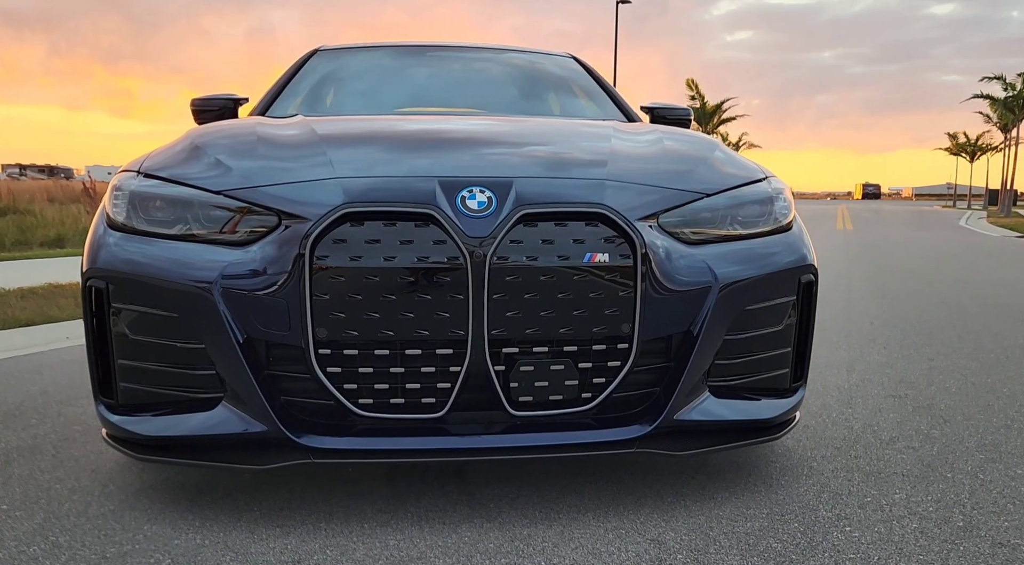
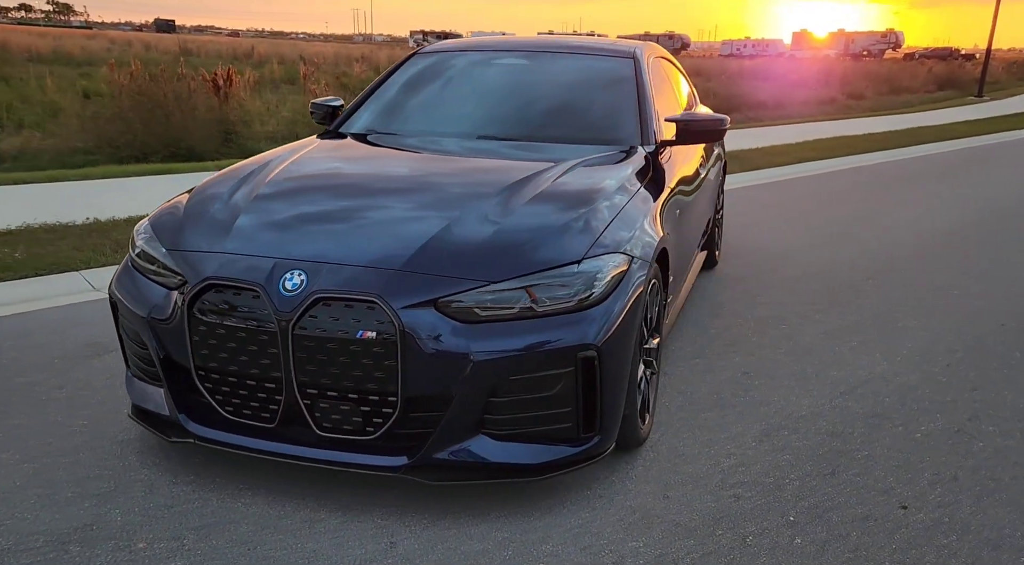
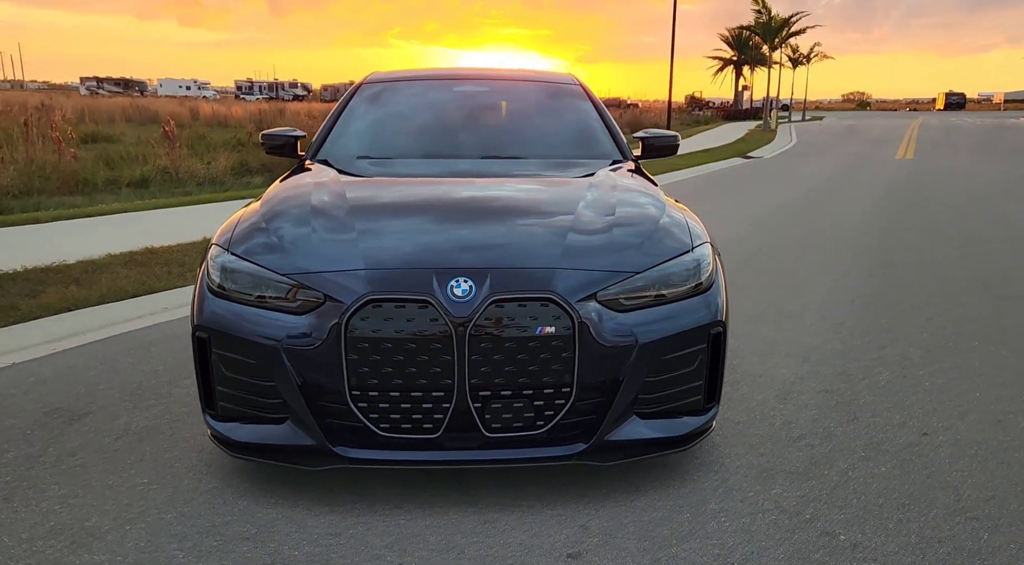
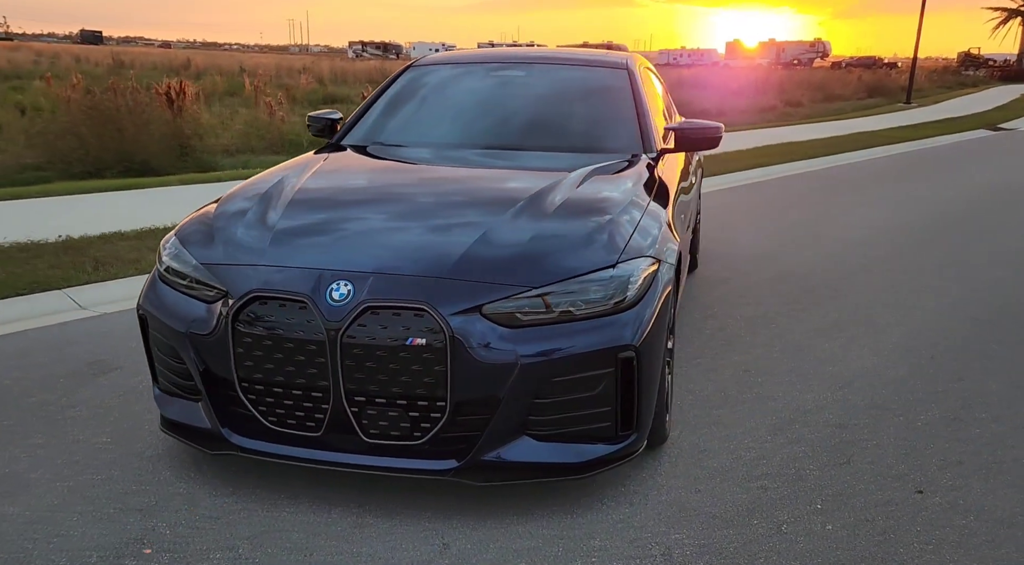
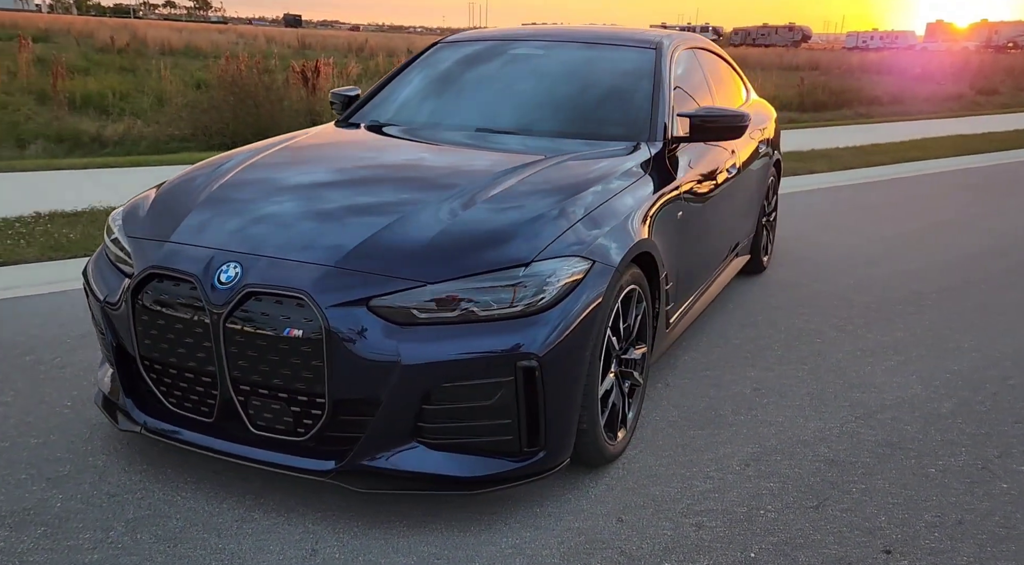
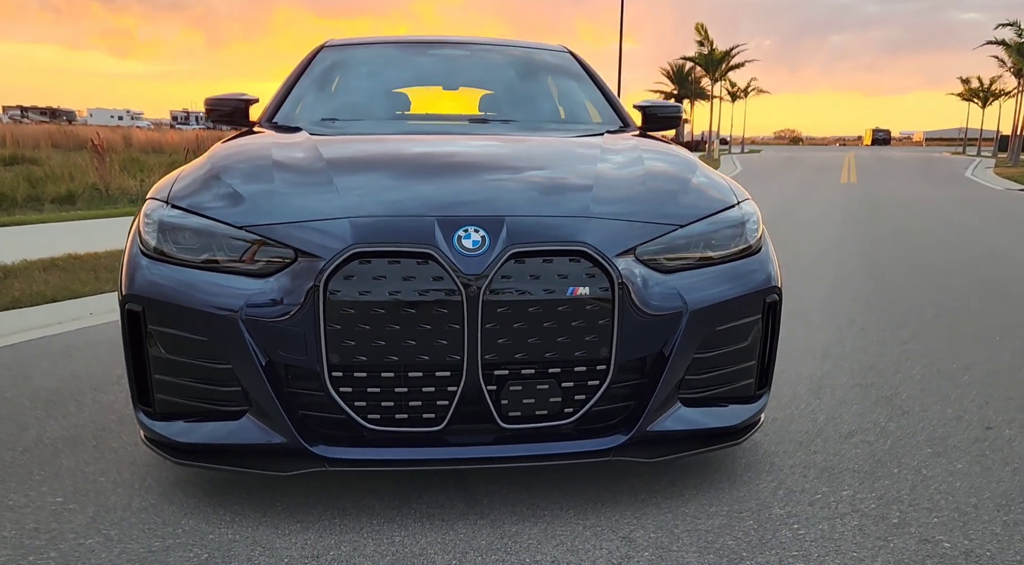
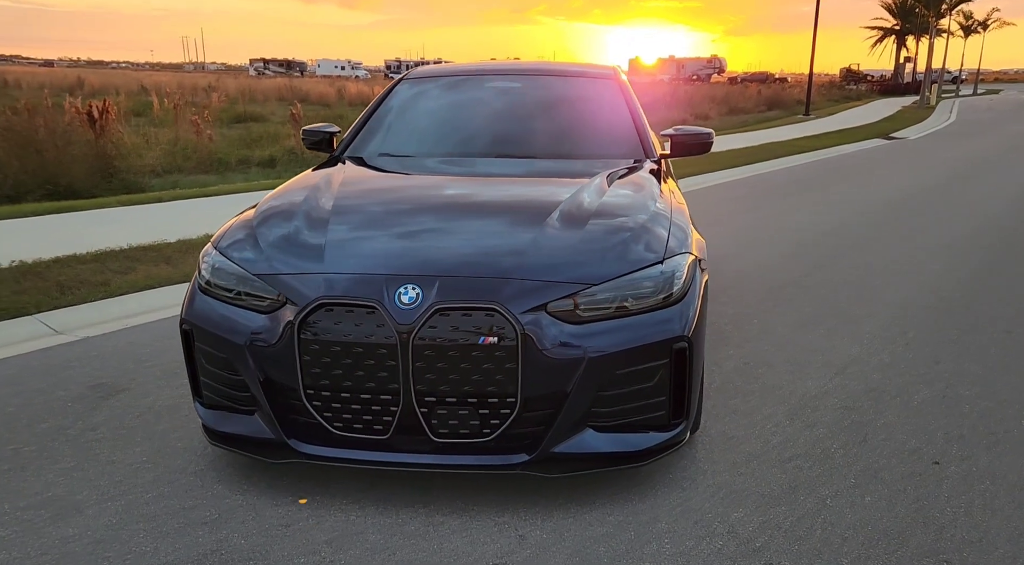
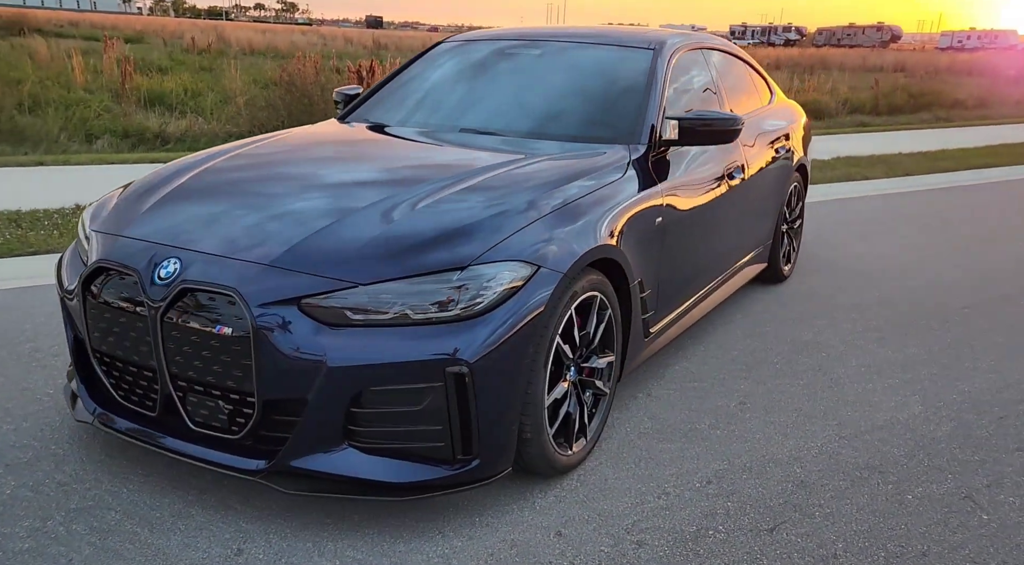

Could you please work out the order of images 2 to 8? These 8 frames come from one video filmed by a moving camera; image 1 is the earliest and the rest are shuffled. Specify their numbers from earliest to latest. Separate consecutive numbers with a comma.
6, 3, 7, 4, 2, 5, 8
